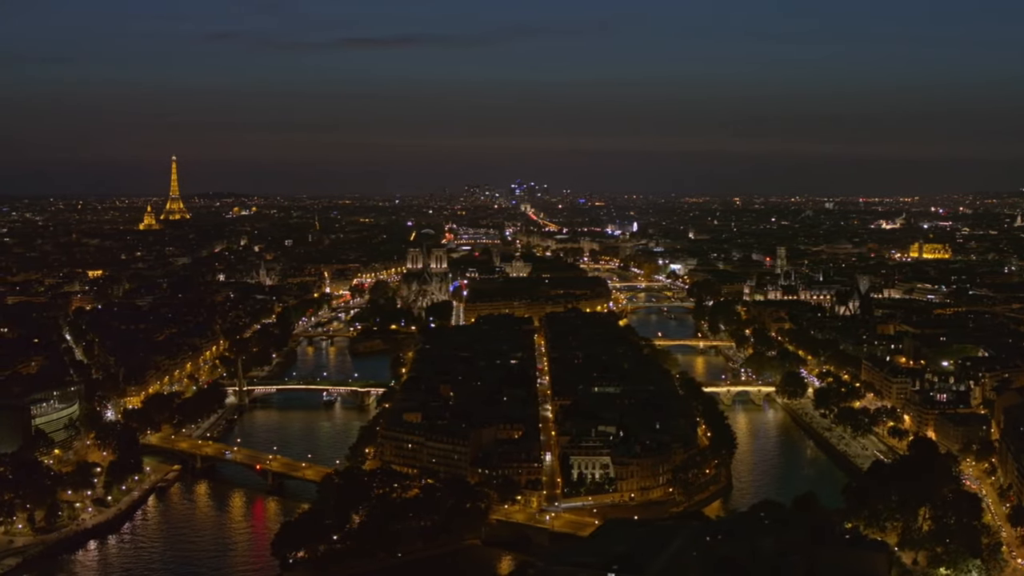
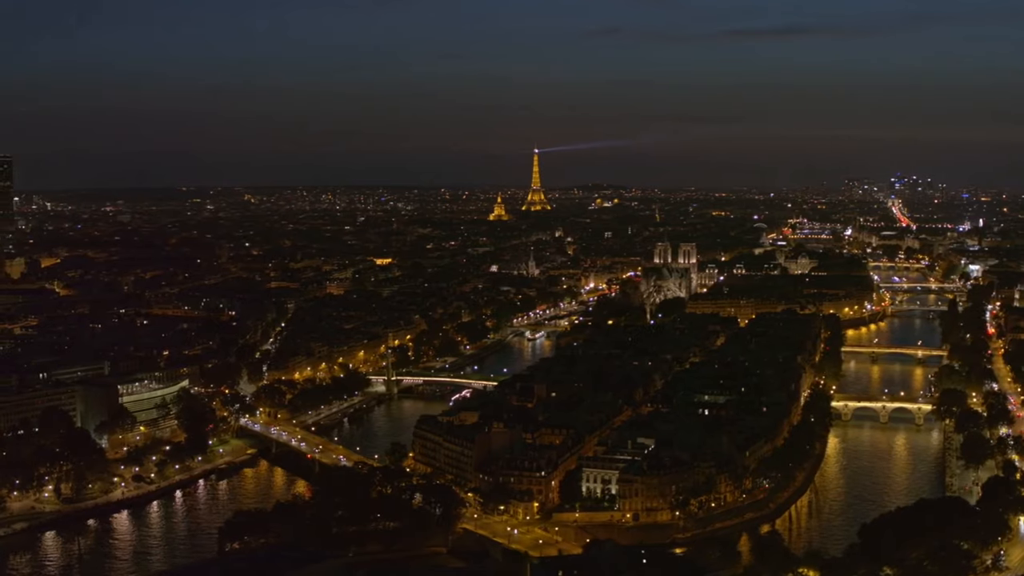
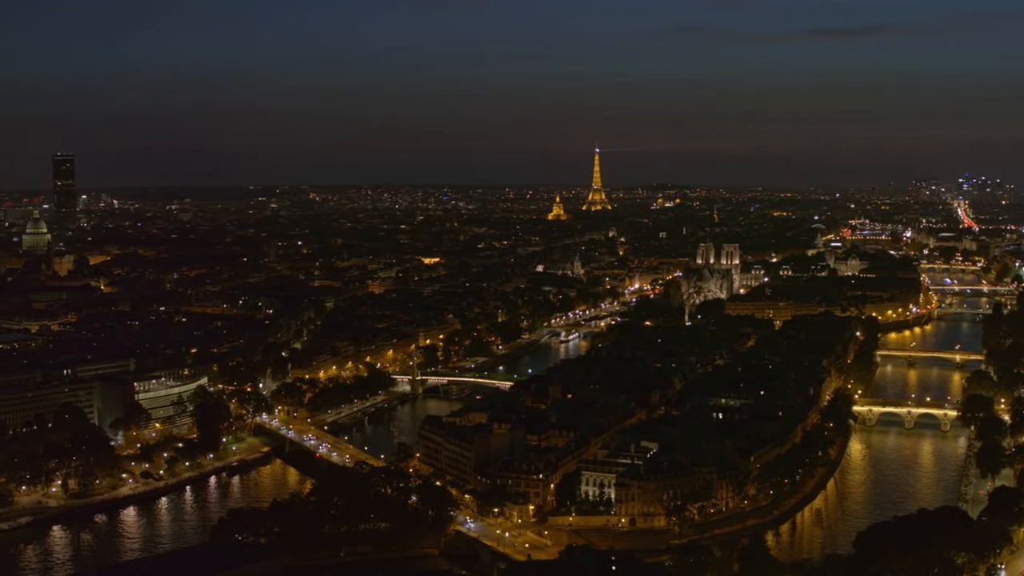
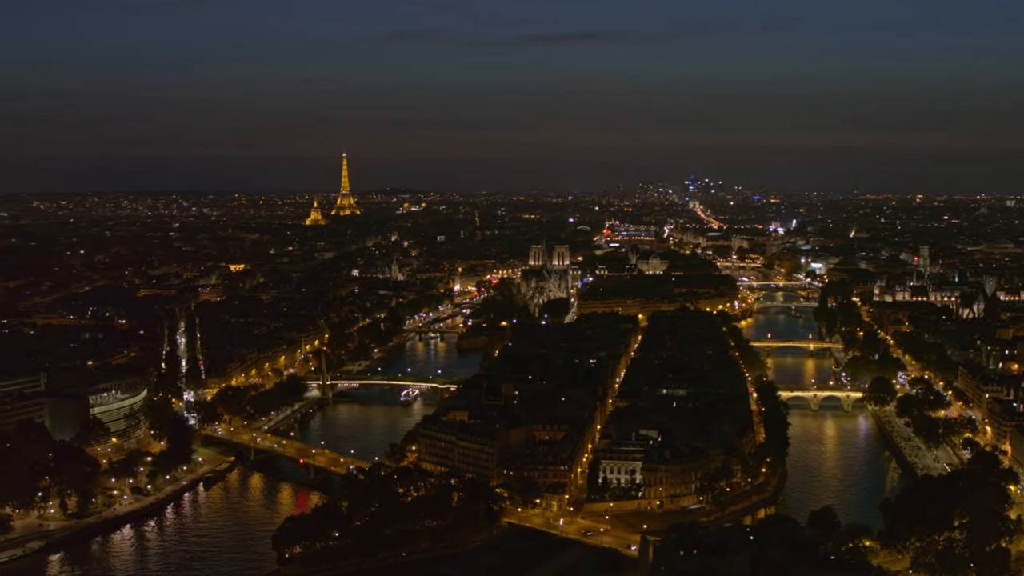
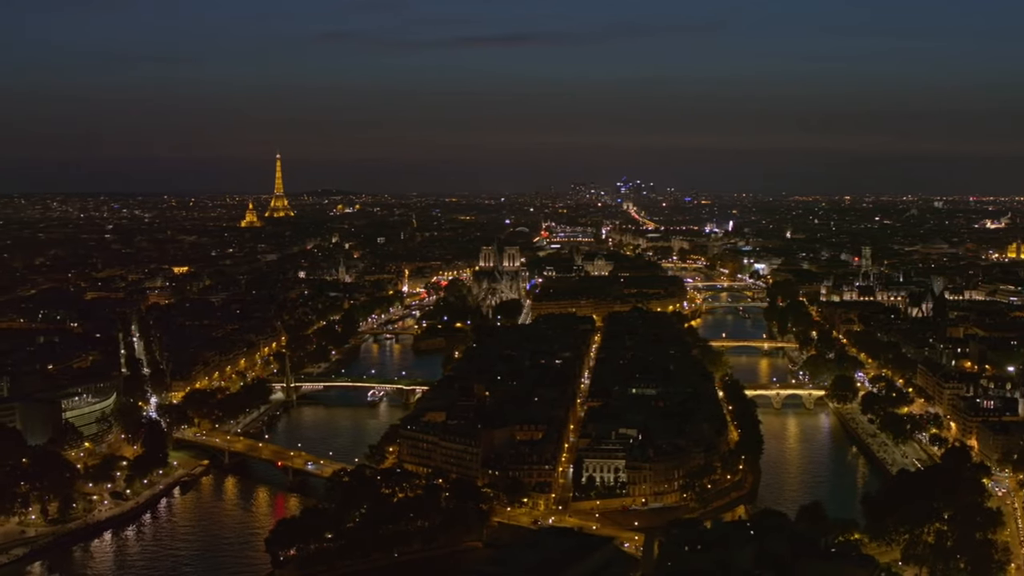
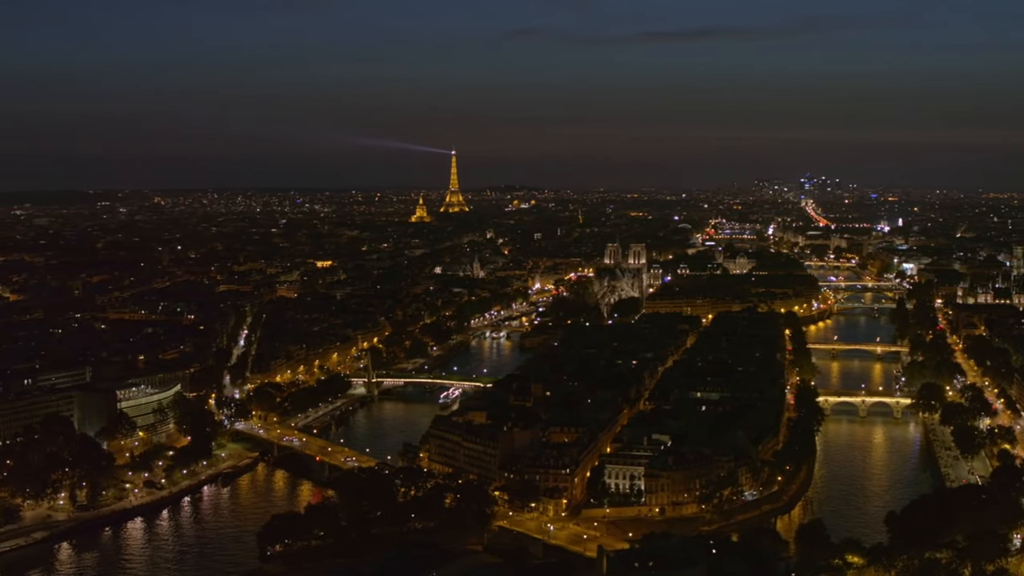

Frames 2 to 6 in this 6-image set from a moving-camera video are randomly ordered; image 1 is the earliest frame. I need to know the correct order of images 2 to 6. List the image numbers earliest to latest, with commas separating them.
5, 4, 6, 2, 3
